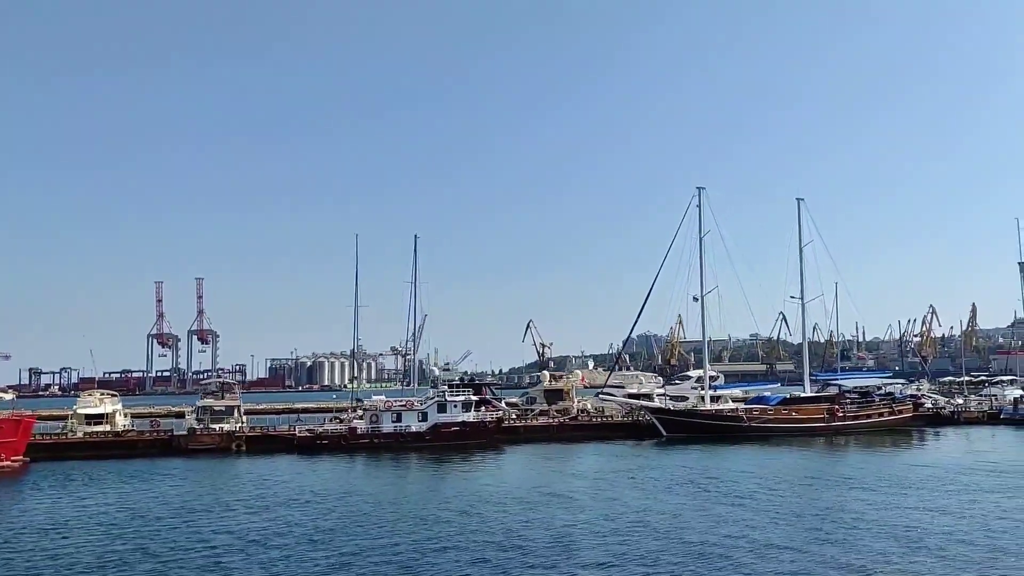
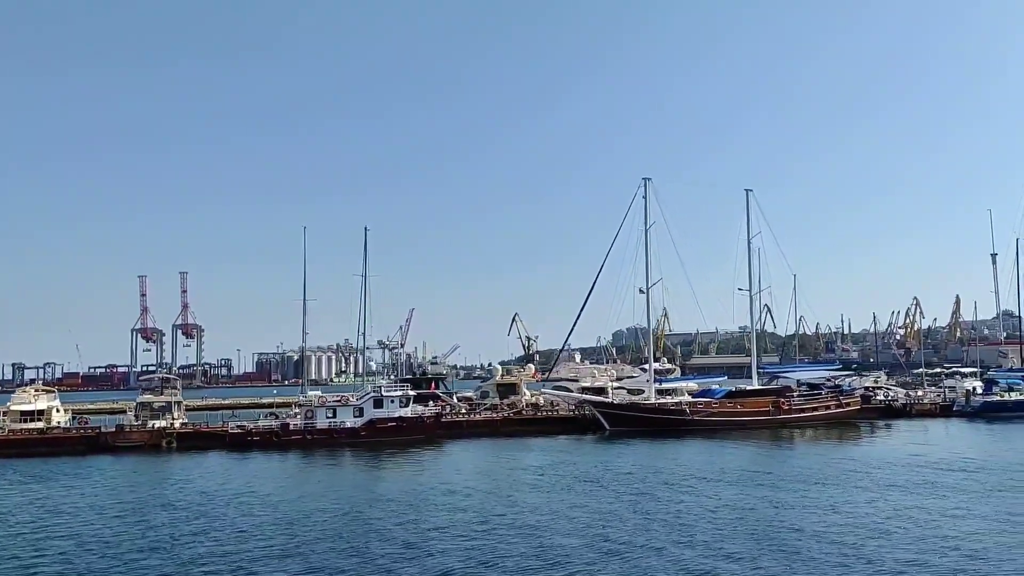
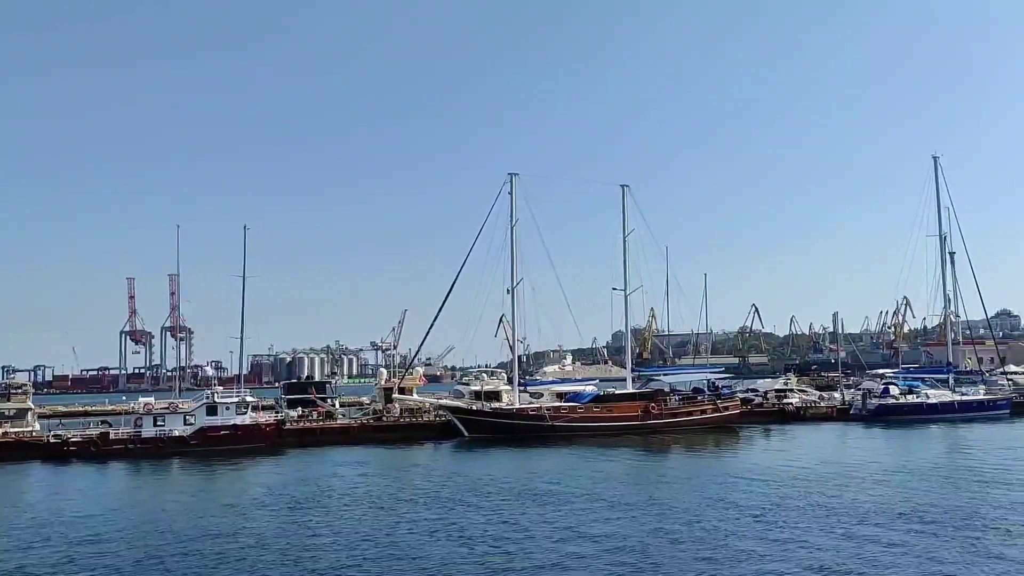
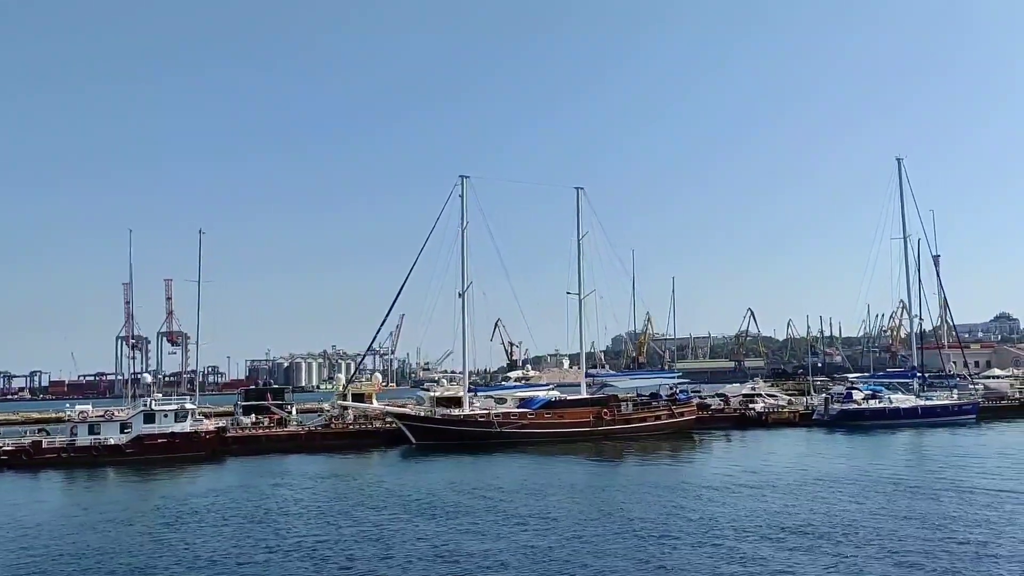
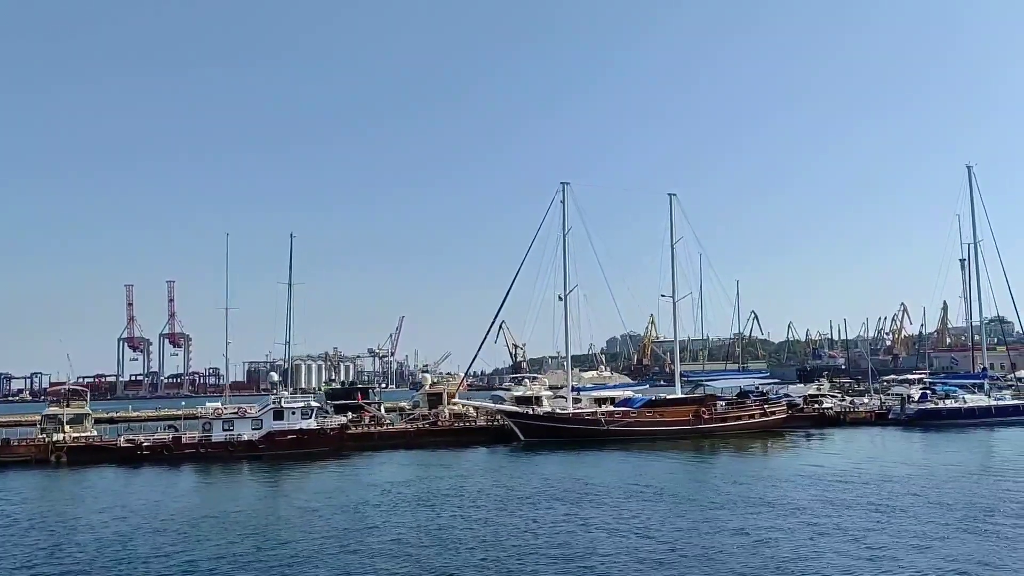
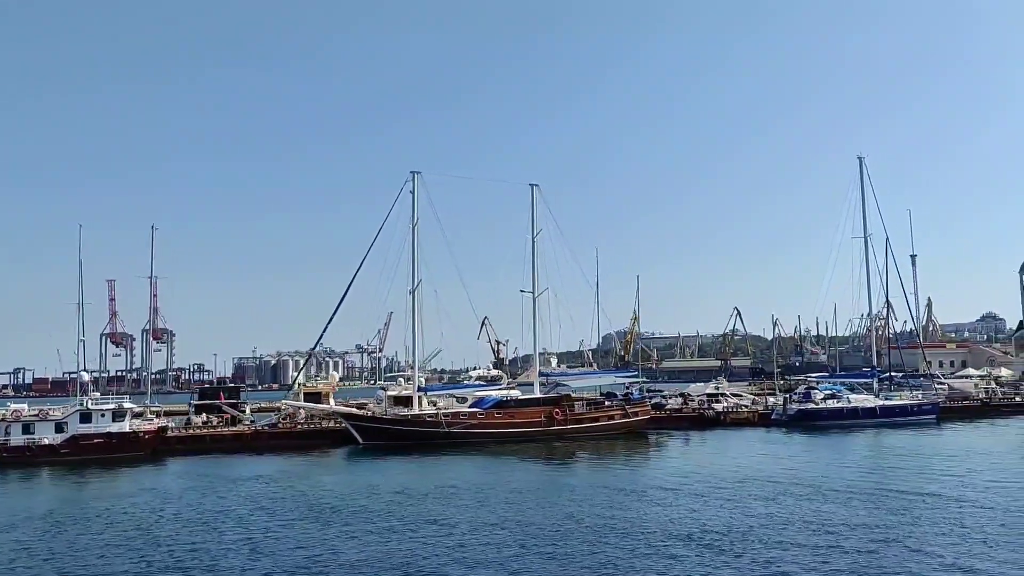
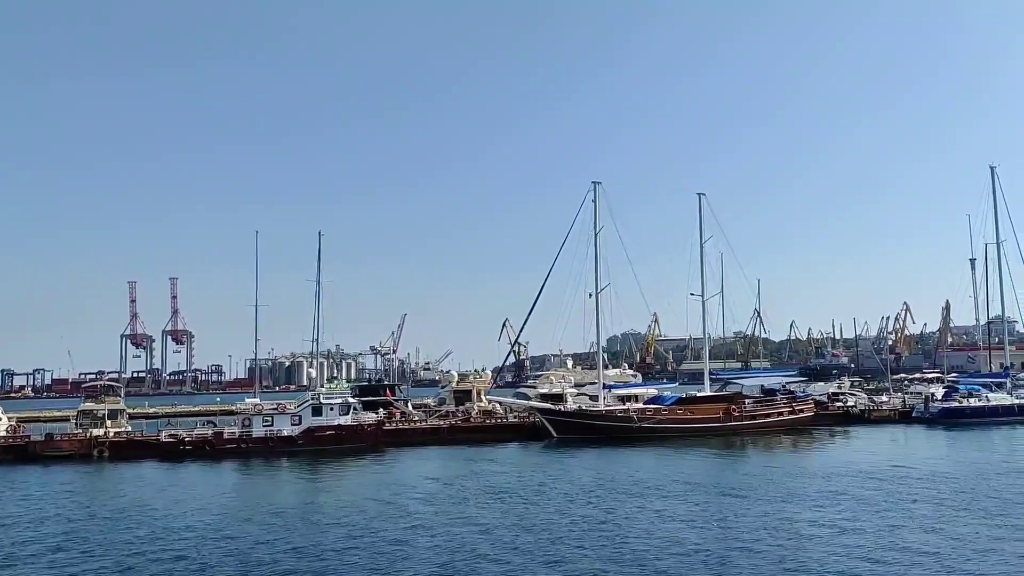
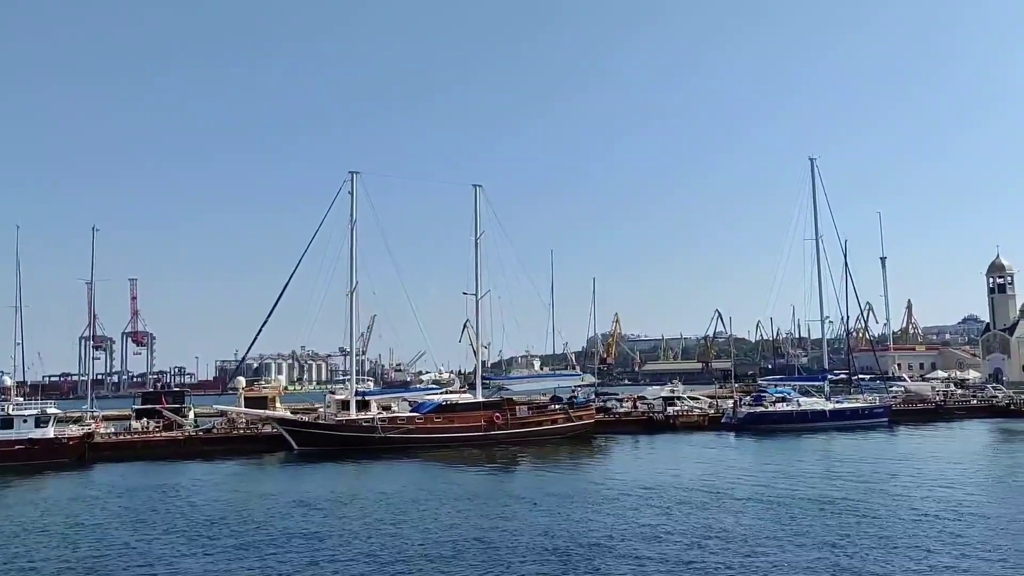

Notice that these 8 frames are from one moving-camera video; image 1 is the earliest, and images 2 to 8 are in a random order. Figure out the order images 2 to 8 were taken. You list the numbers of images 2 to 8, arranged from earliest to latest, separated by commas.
2, 7, 5, 3, 4, 6, 8
